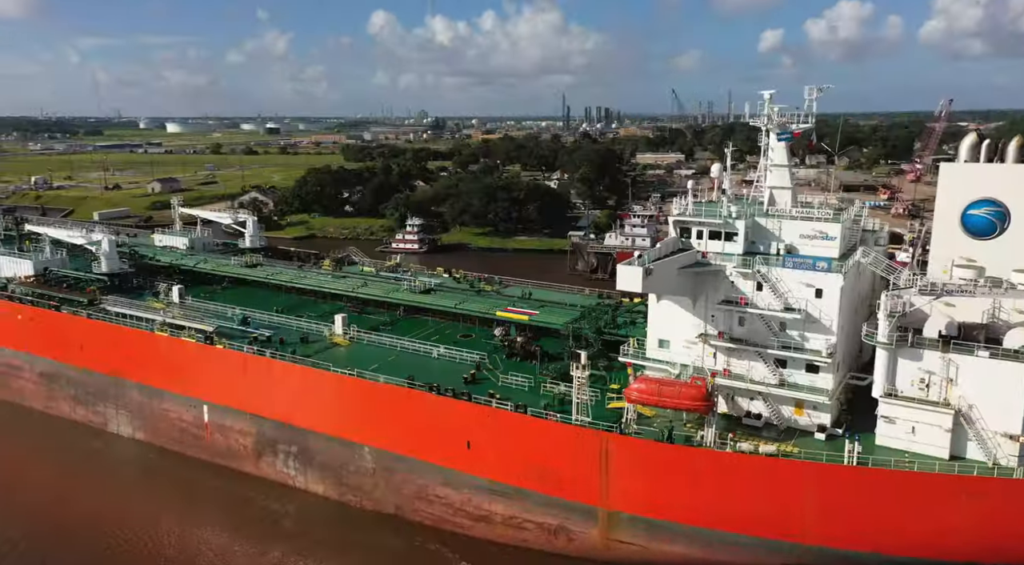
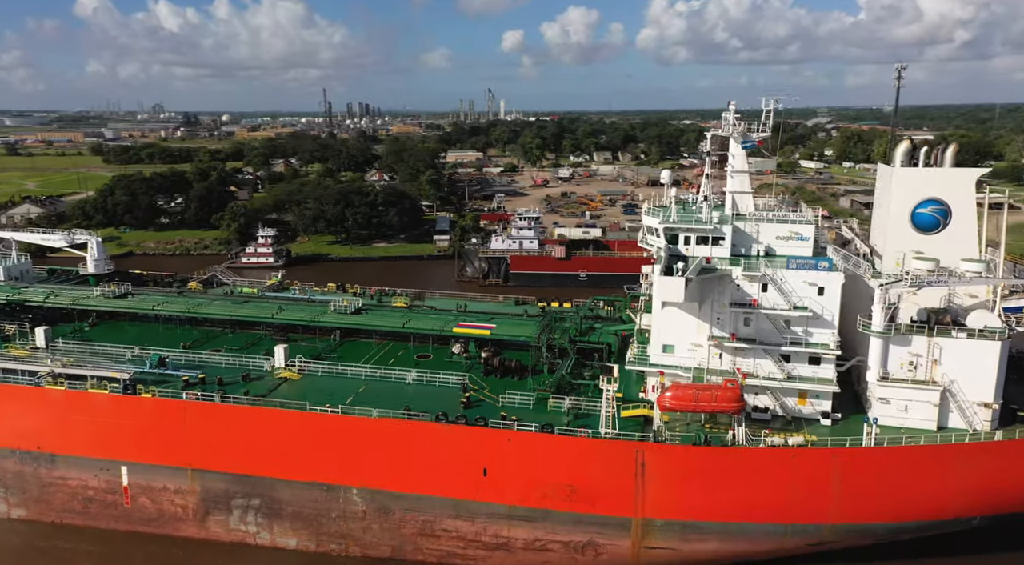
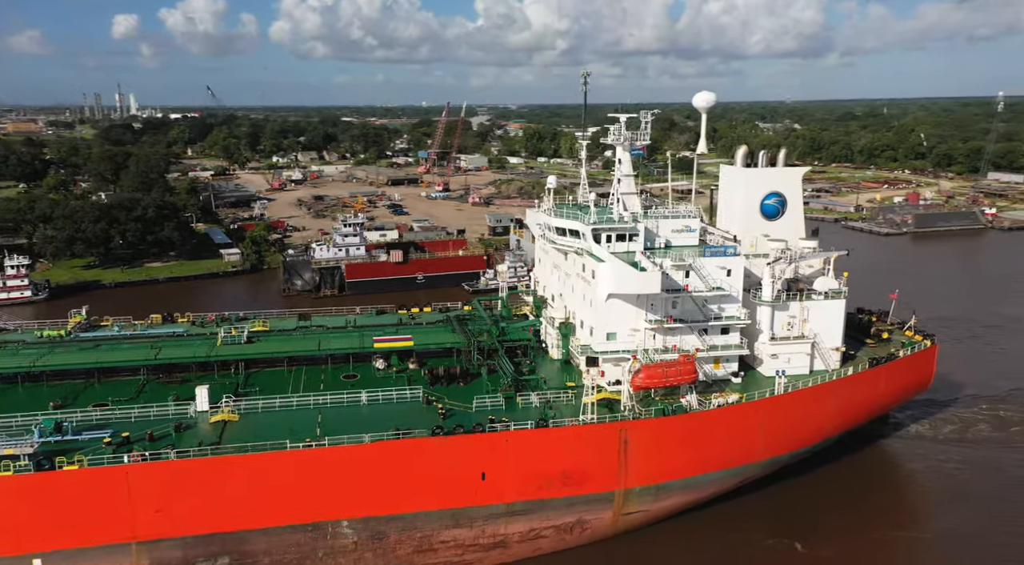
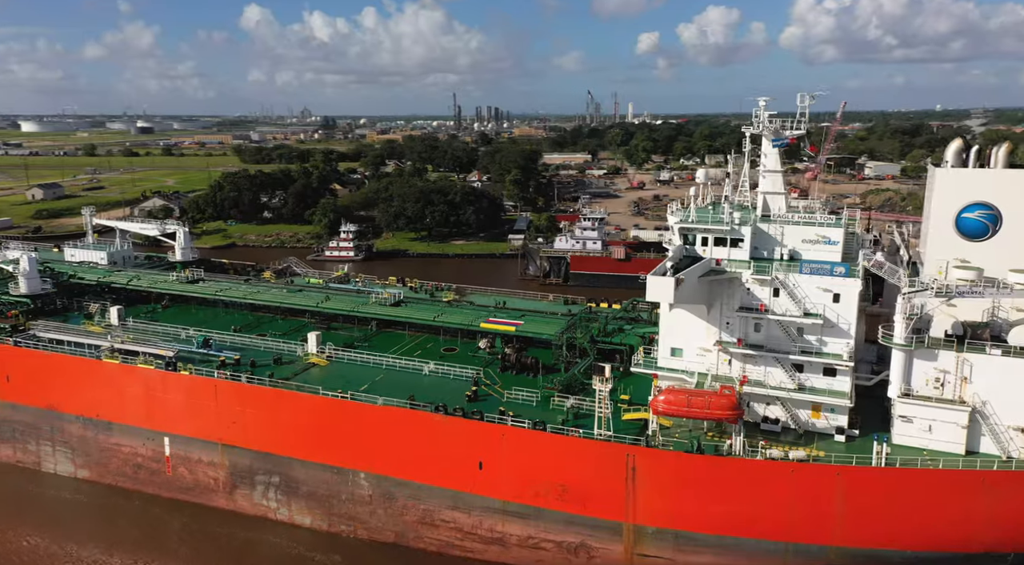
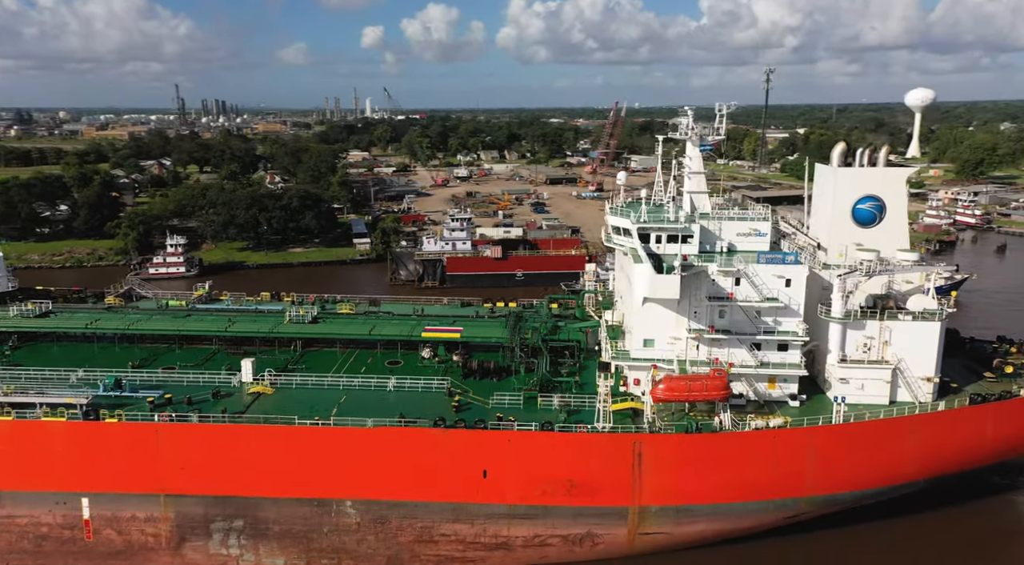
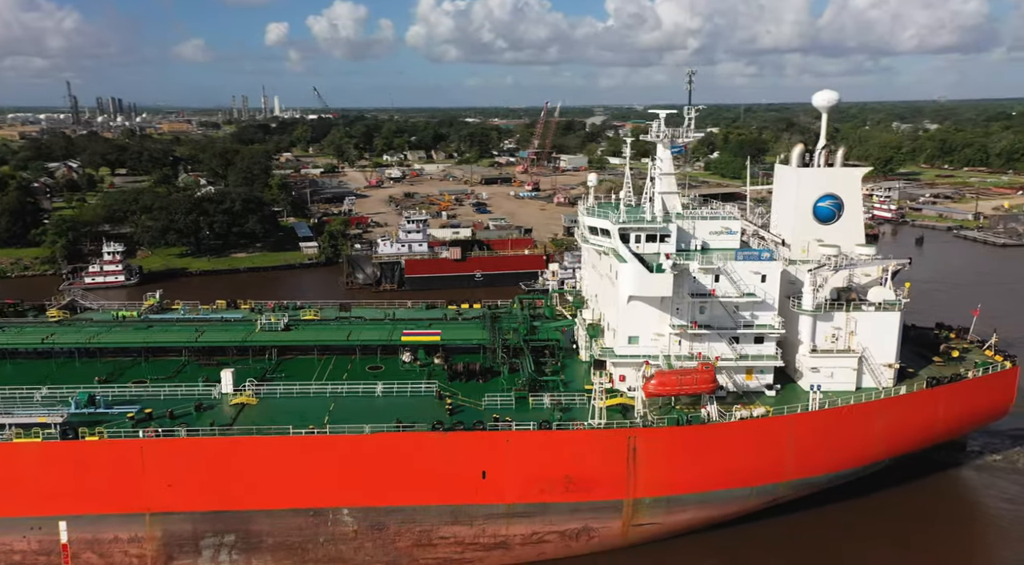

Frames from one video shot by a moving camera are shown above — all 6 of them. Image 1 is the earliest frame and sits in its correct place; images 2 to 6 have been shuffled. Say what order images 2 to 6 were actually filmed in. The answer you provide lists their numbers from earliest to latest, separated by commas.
4, 2, 5, 6, 3
